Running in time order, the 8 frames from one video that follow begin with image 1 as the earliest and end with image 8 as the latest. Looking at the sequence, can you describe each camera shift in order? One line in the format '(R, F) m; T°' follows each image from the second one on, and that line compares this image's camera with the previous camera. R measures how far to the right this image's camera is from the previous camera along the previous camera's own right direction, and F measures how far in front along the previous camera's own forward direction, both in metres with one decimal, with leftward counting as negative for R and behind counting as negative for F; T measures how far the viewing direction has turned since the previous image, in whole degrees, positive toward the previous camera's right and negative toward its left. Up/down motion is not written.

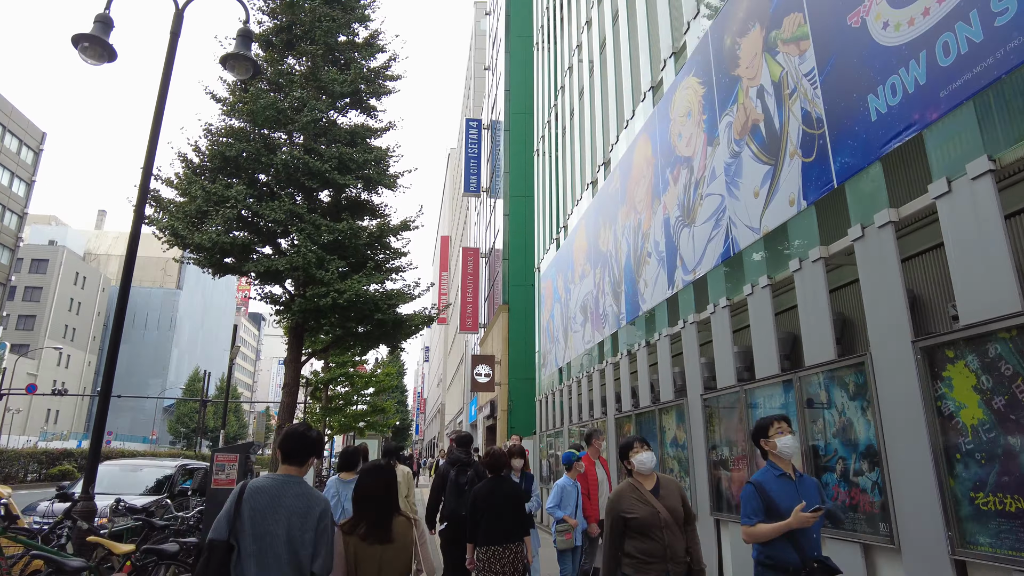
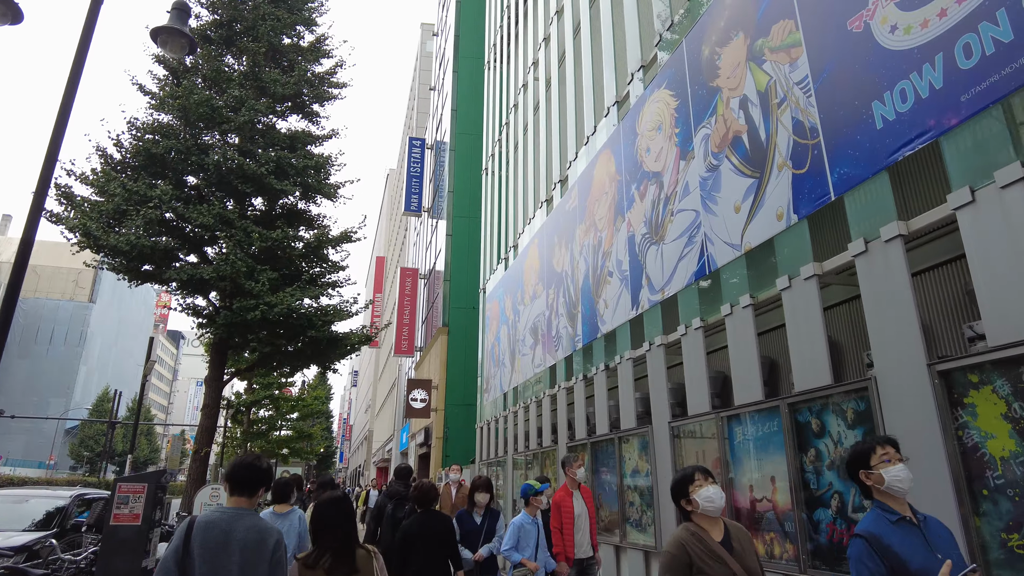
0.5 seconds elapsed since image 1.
(-0.3, +0.8) m; +6°
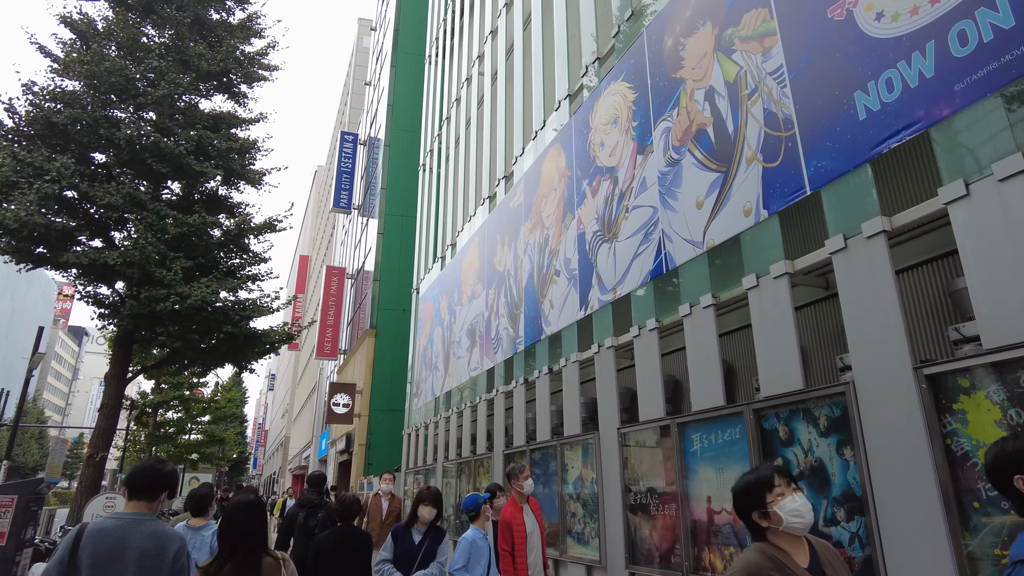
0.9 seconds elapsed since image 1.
(-0.2, +0.6) m; +6°
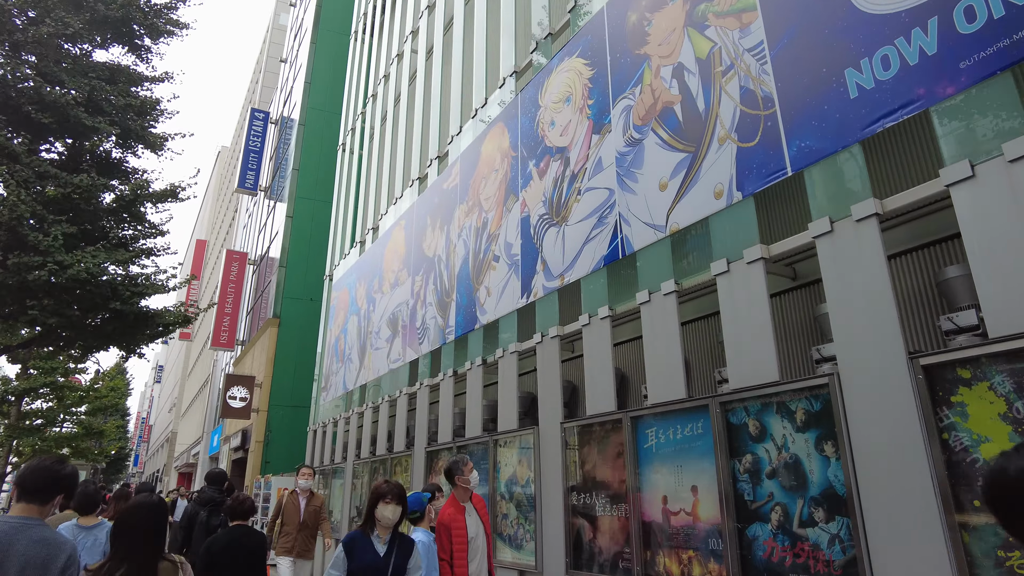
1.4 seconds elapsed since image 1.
(-0.4, +0.7) m; +8°
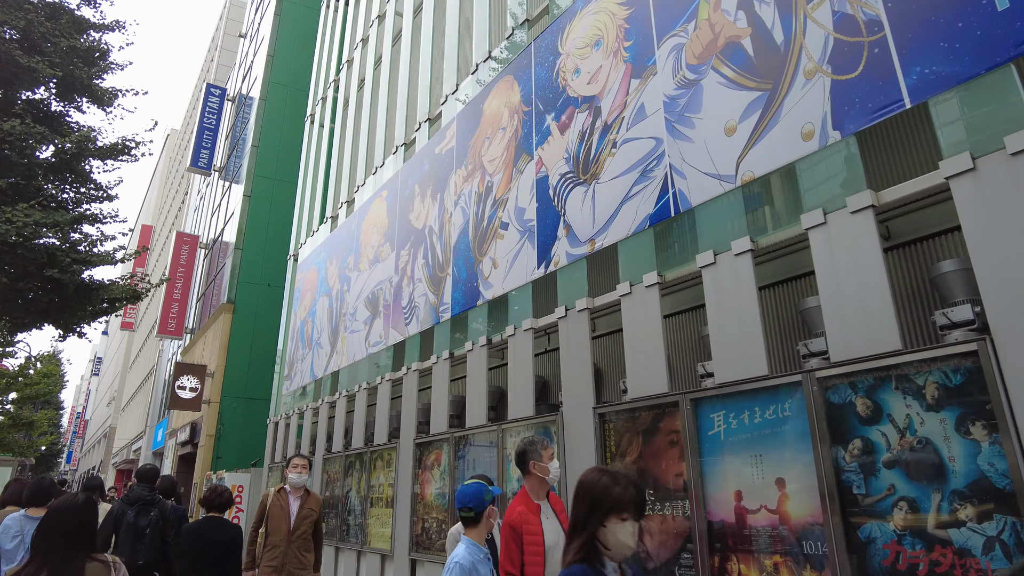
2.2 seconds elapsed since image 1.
(-0.7, +1.1) m; +4°
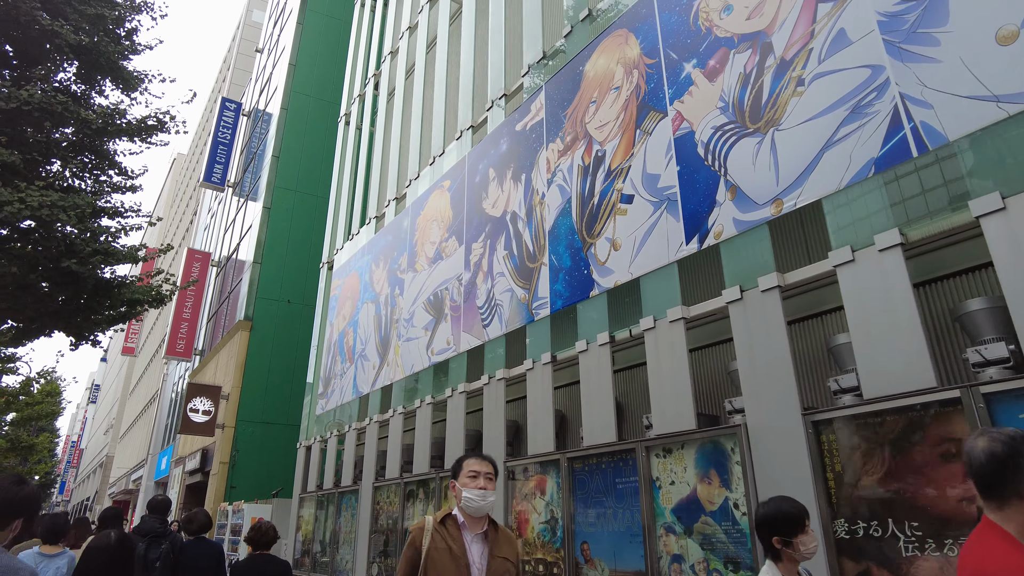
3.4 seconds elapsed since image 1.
(-1.3, +1.5) m; 0°
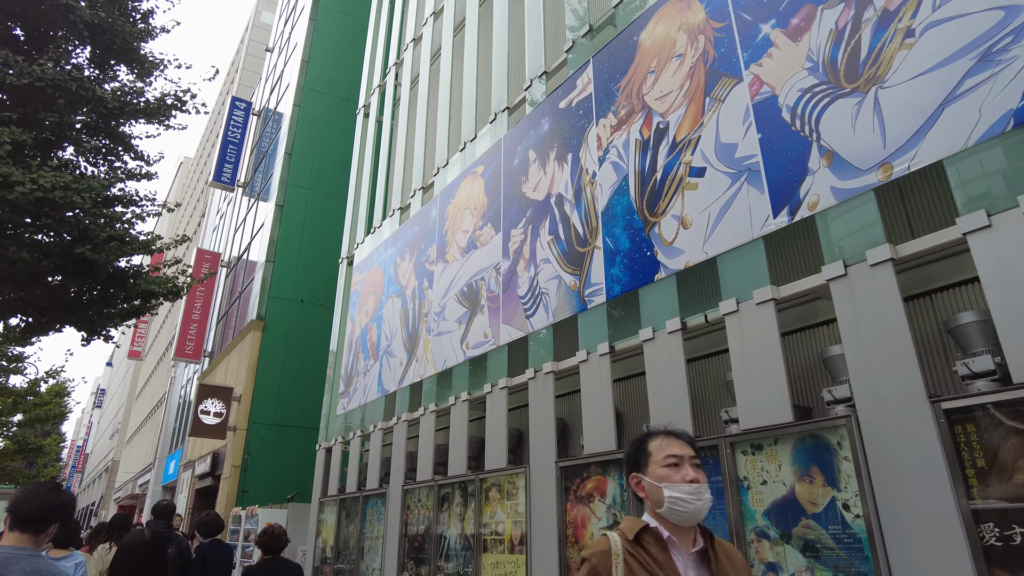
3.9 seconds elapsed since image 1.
(-0.5, +0.6) m; 0°
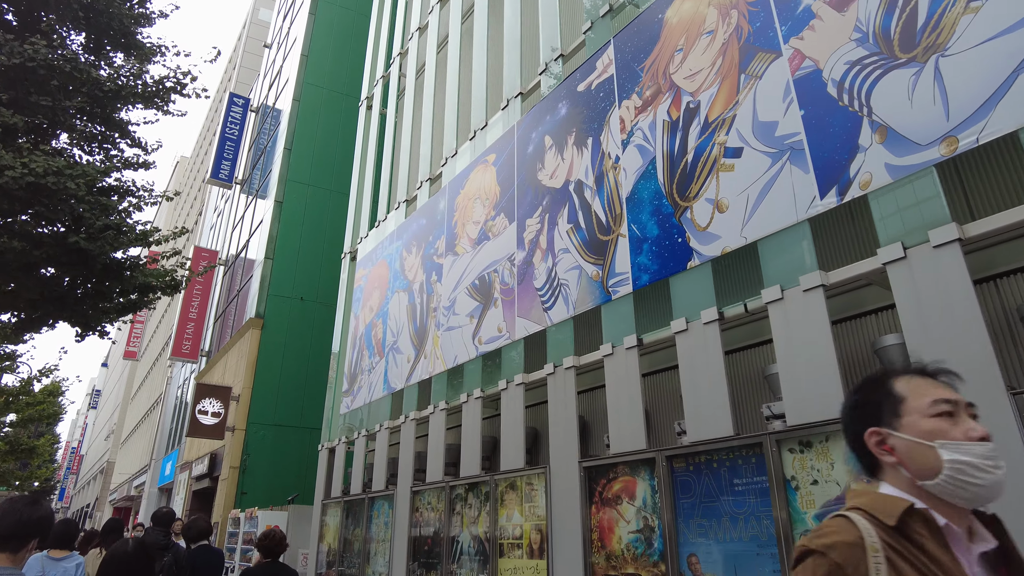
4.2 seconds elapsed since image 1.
(-0.2, +0.4) m; 0°
